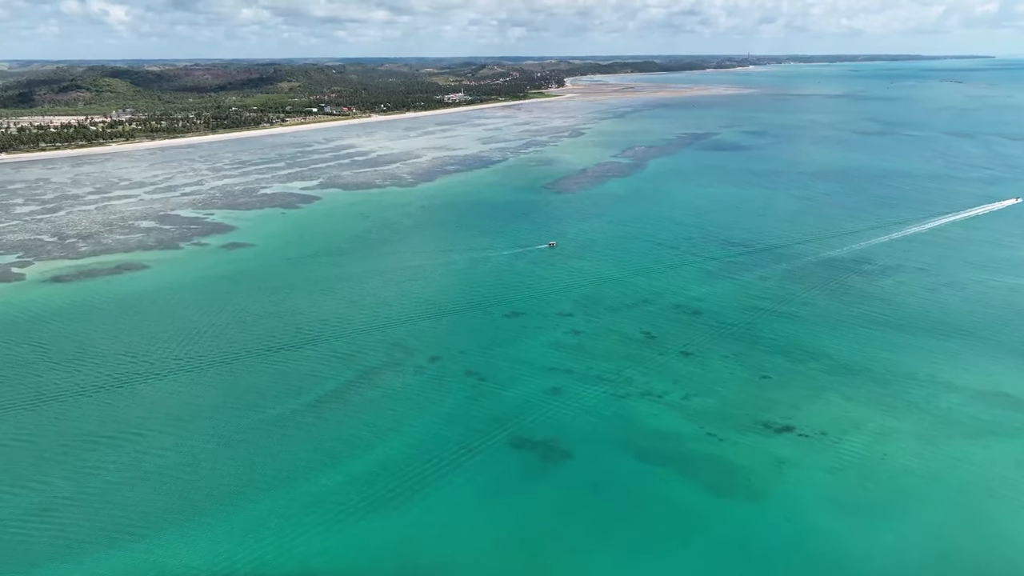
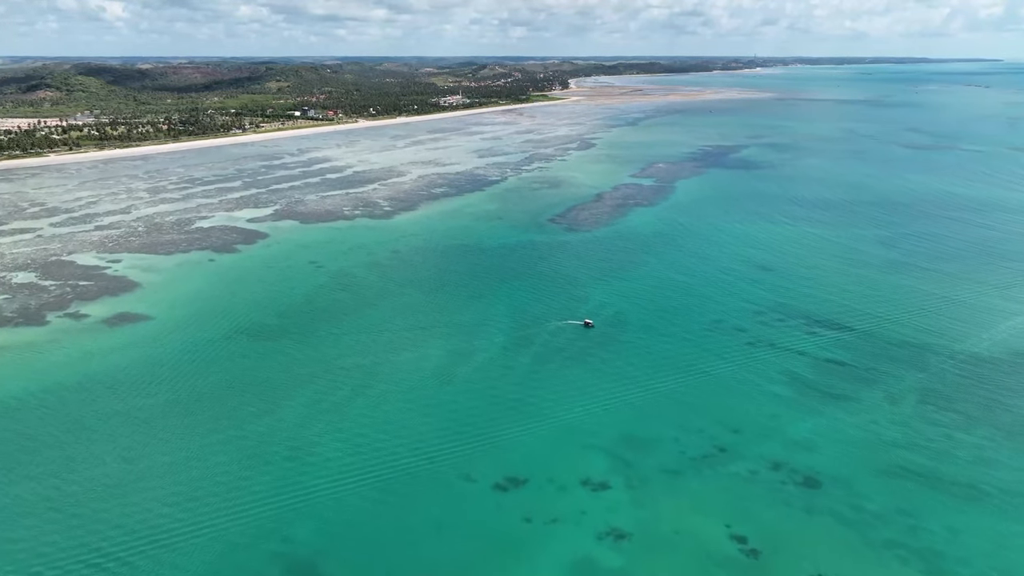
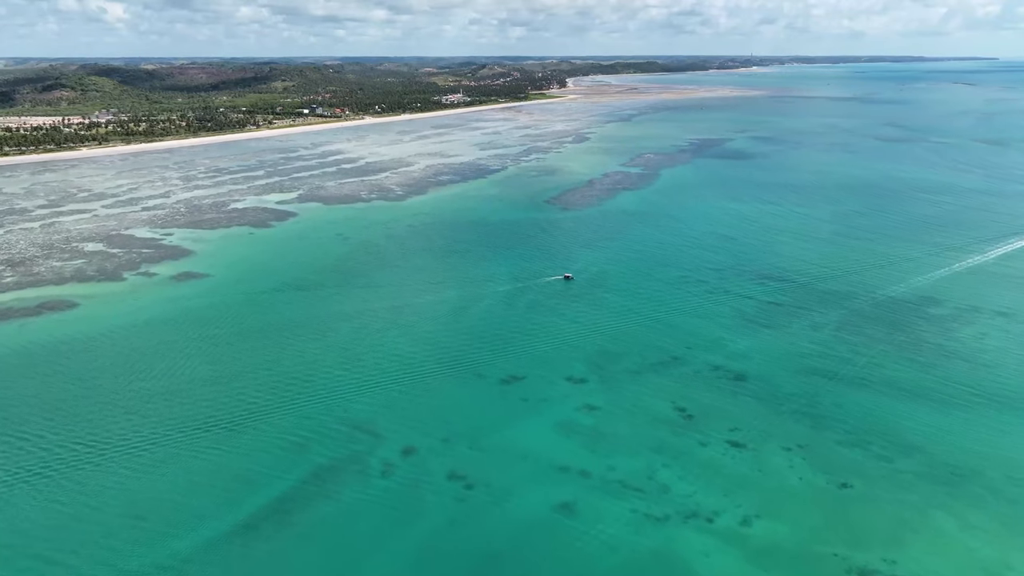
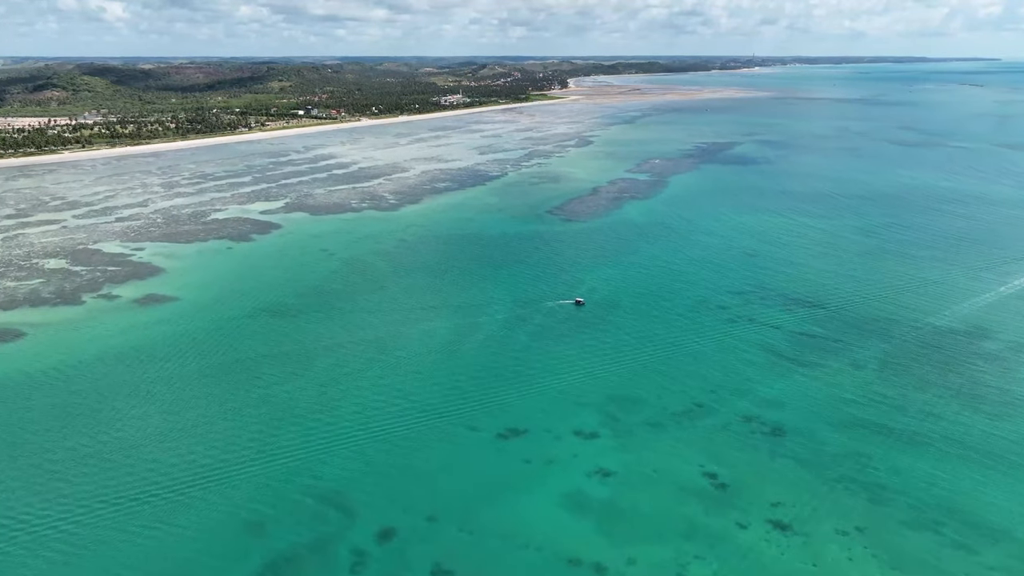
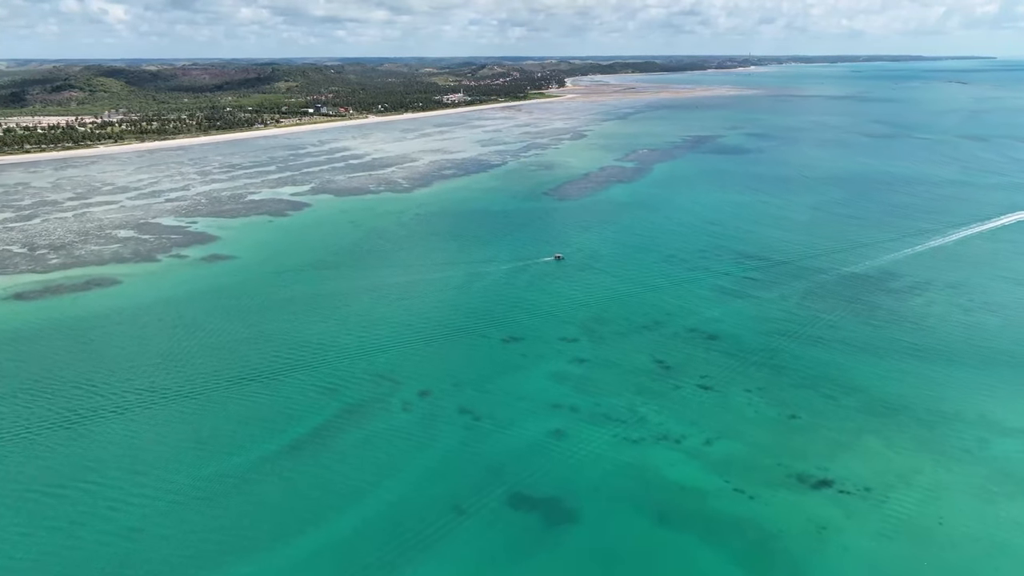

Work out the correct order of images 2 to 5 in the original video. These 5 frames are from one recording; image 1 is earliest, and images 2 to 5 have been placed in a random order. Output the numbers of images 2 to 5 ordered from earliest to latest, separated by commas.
5, 3, 4, 2
